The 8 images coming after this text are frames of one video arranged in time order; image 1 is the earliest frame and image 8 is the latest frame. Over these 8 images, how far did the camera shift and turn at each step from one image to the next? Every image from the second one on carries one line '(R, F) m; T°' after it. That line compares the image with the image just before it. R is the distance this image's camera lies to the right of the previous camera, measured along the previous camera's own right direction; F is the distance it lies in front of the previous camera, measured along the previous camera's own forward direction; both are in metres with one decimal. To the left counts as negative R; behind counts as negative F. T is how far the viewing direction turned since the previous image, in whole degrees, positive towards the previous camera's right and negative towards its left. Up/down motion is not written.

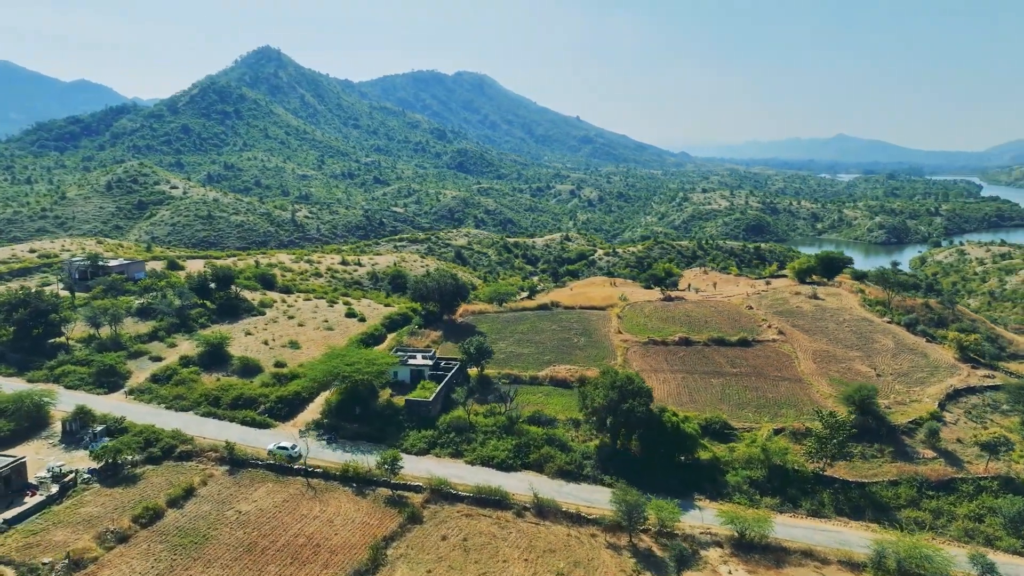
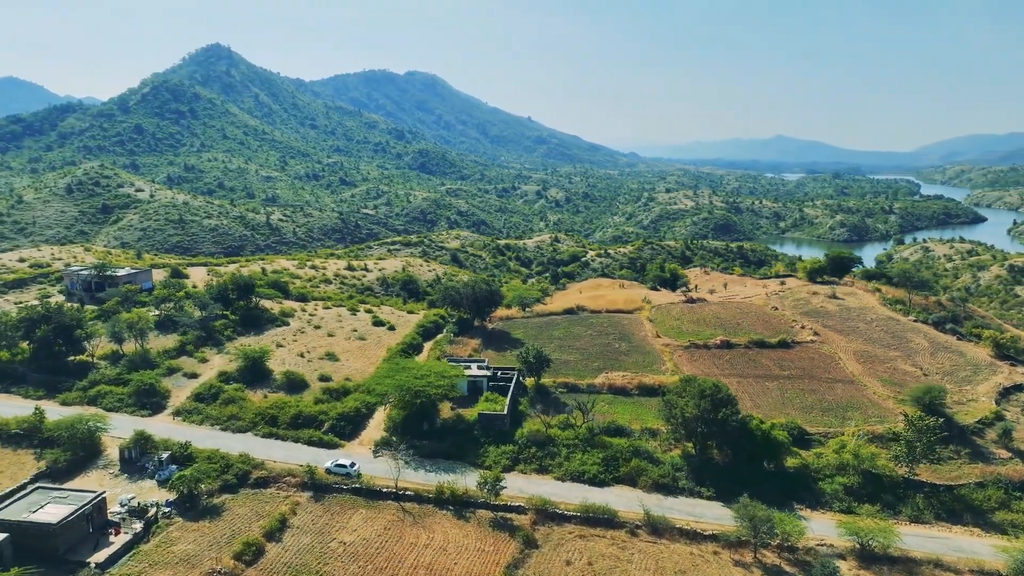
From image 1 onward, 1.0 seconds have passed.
(-5.4, +1.4) m; +4°
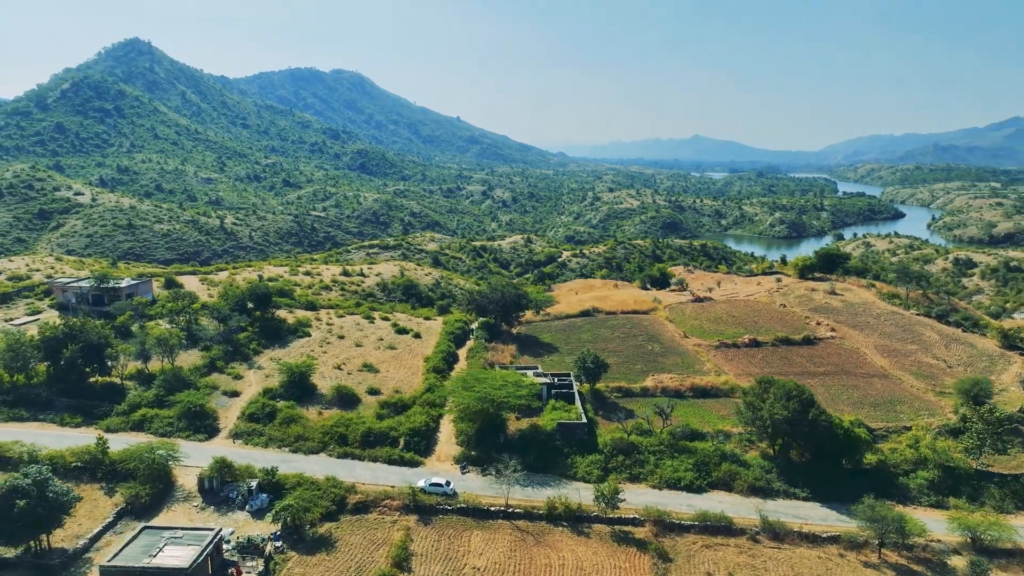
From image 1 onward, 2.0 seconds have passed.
(-6.2, +1.2) m; +6°
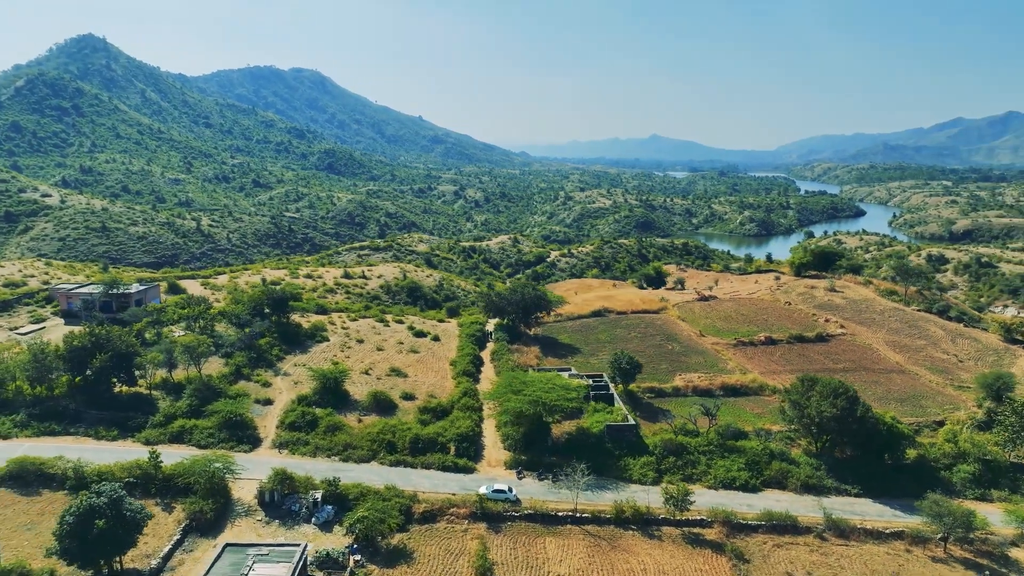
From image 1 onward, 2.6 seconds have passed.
(-3.5, +0.4) m; +3°
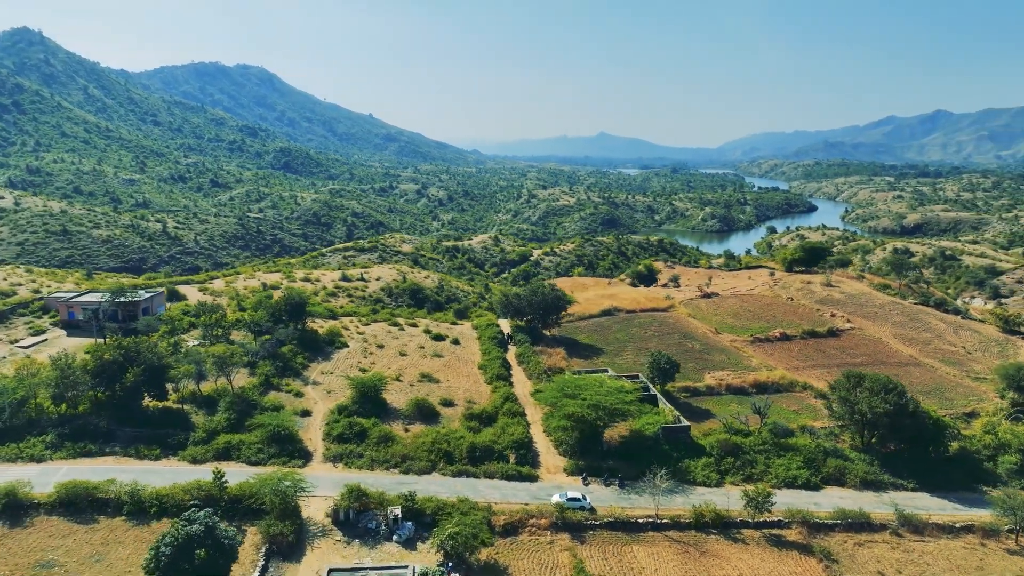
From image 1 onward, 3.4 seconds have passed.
(-4.1, +0.9) m; +4°
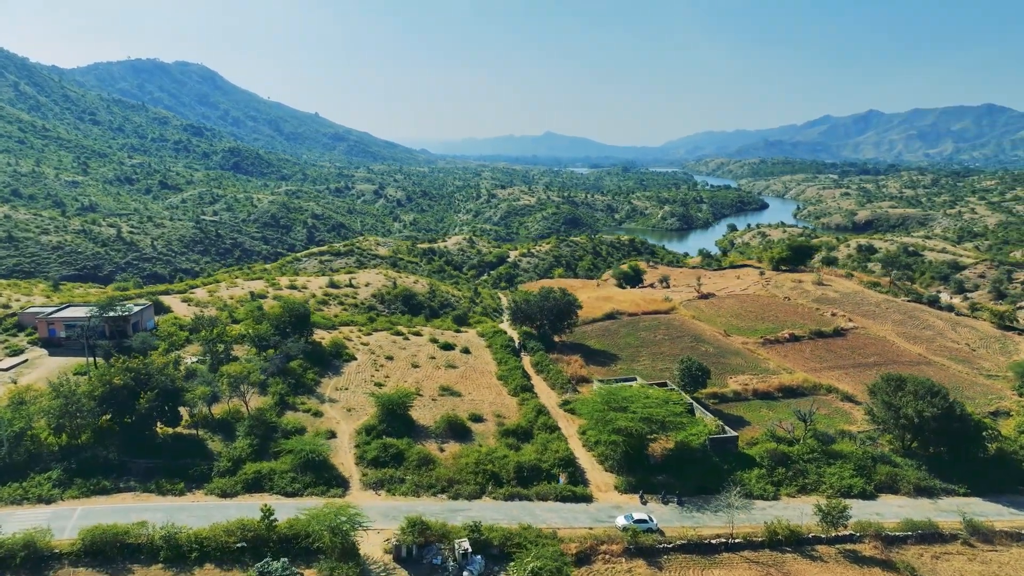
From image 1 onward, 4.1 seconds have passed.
(-3.5, +1.7) m; +4°
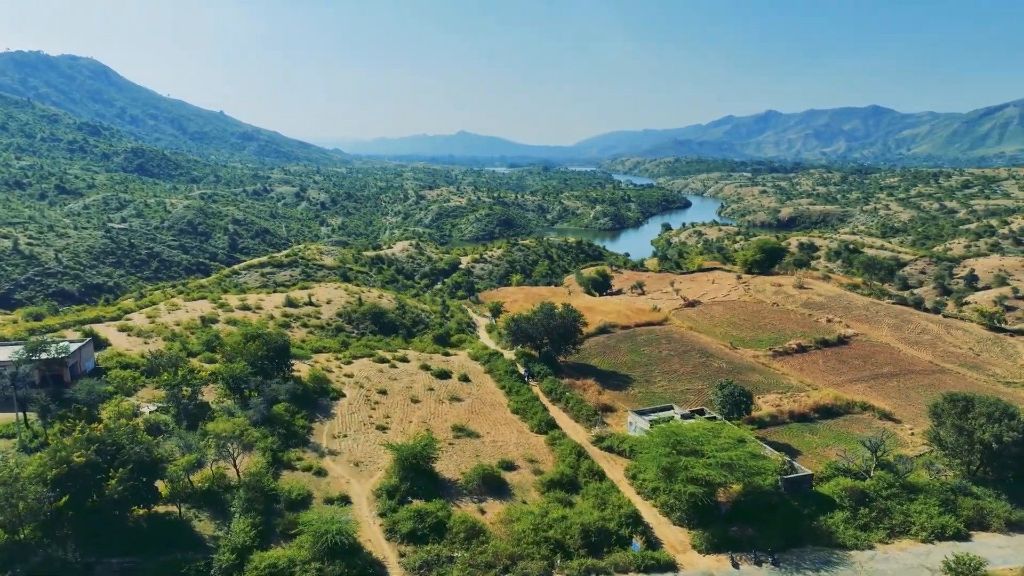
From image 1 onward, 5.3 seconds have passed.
(-4.3, +4.6) m; +7°
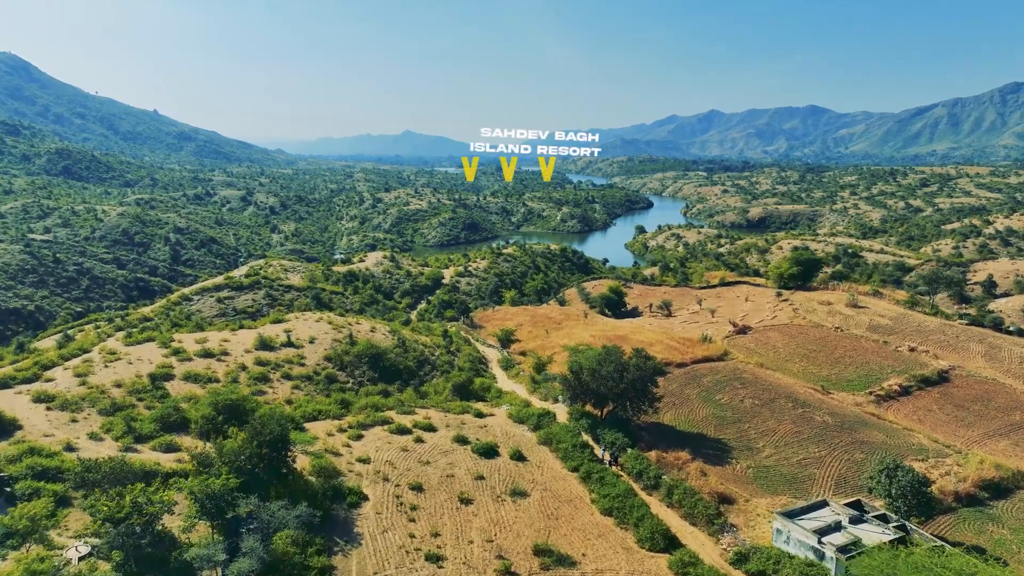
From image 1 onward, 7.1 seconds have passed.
(-4.4, +8.9) m; +4°
